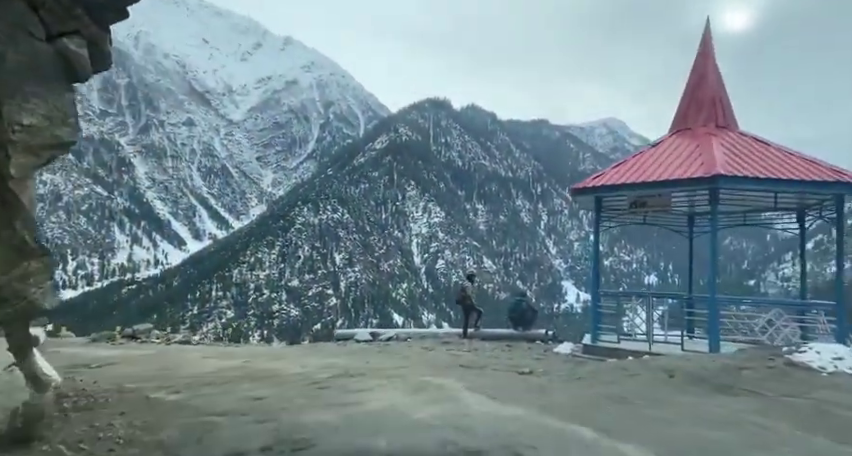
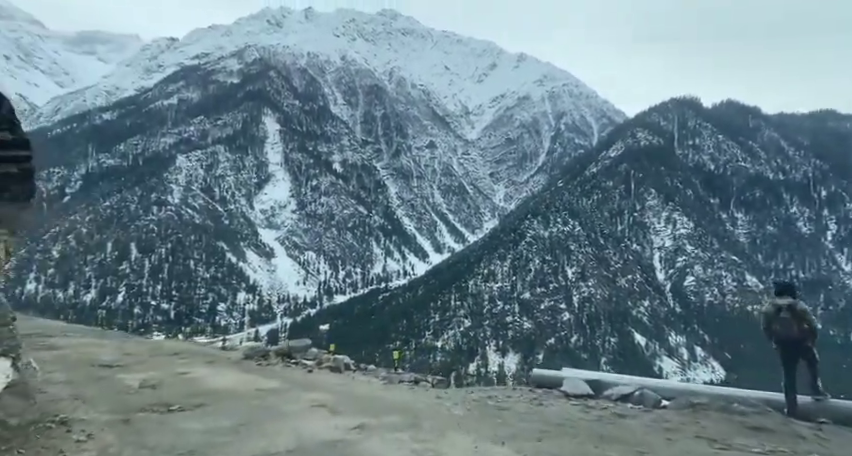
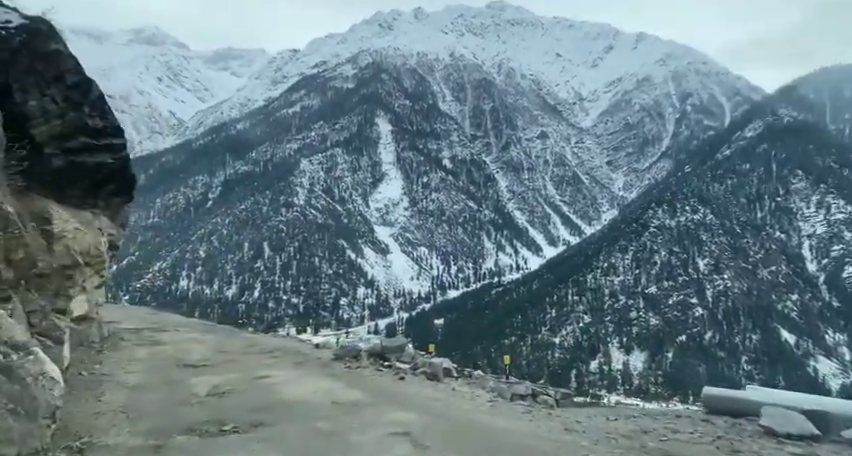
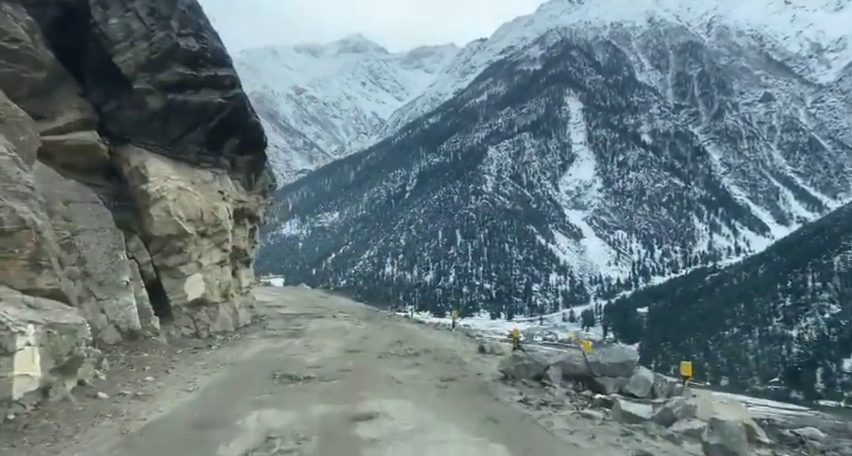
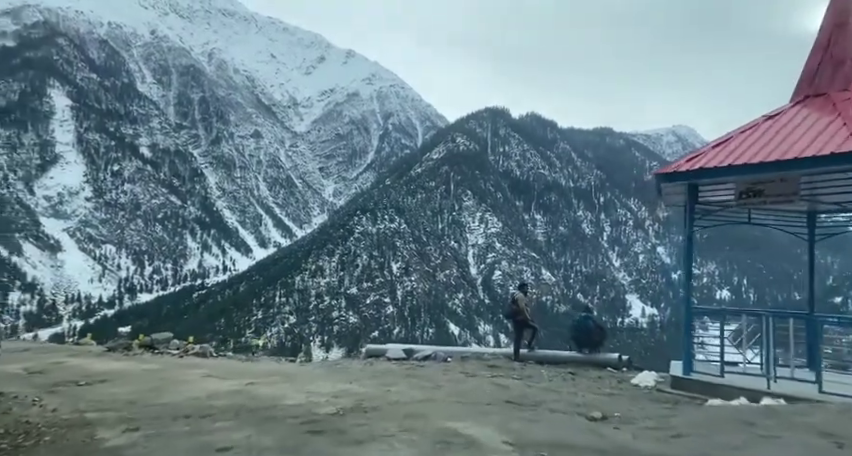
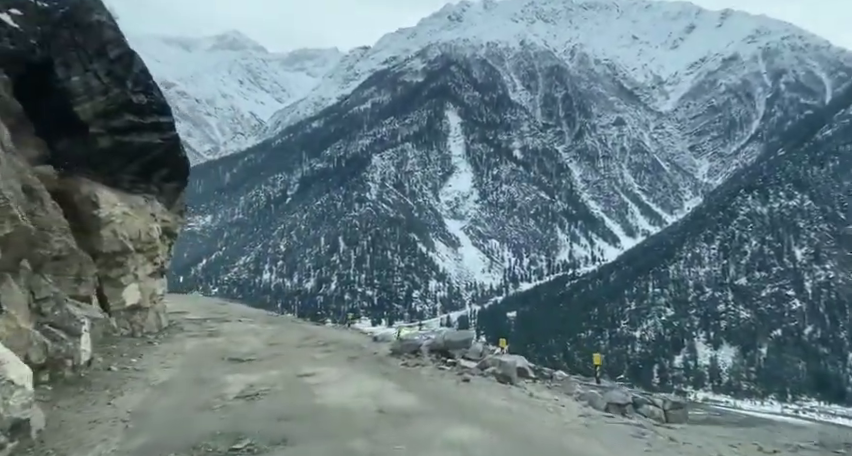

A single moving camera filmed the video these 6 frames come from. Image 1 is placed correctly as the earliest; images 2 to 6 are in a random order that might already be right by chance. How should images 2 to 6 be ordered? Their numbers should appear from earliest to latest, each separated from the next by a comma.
5, 2, 3, 6, 4
